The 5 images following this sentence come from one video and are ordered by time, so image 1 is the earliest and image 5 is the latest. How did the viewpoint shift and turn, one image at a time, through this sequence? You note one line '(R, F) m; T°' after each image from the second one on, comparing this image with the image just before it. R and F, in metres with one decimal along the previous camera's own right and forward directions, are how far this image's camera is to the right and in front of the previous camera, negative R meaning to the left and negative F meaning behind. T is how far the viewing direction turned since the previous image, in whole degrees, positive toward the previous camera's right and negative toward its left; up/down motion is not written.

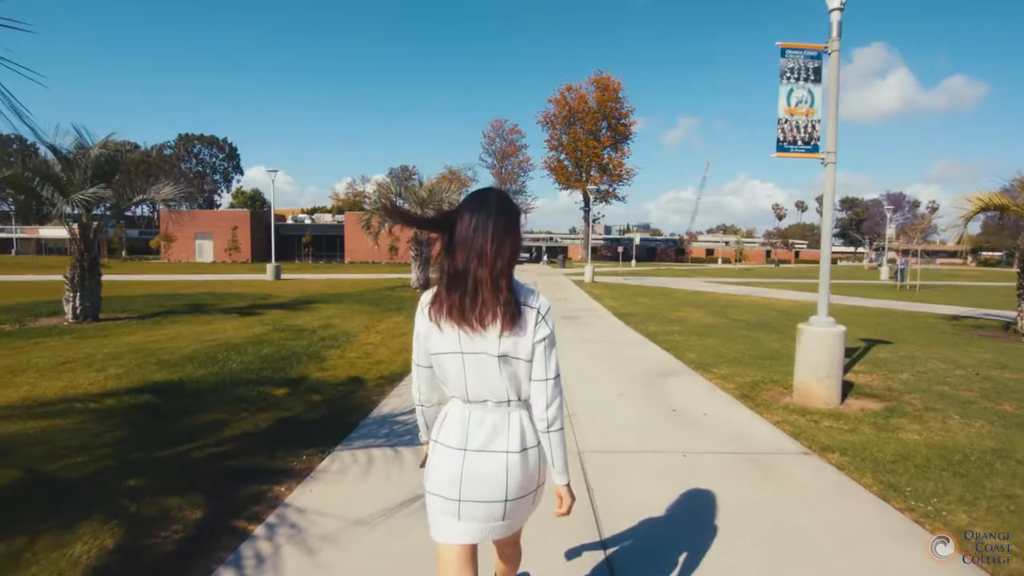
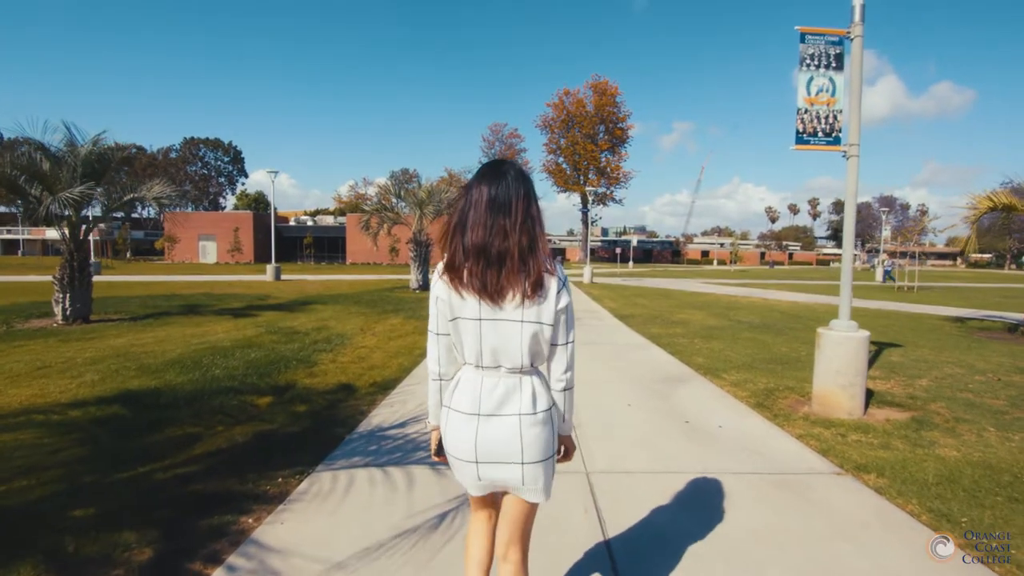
(0.0, +0.4) m; 0°
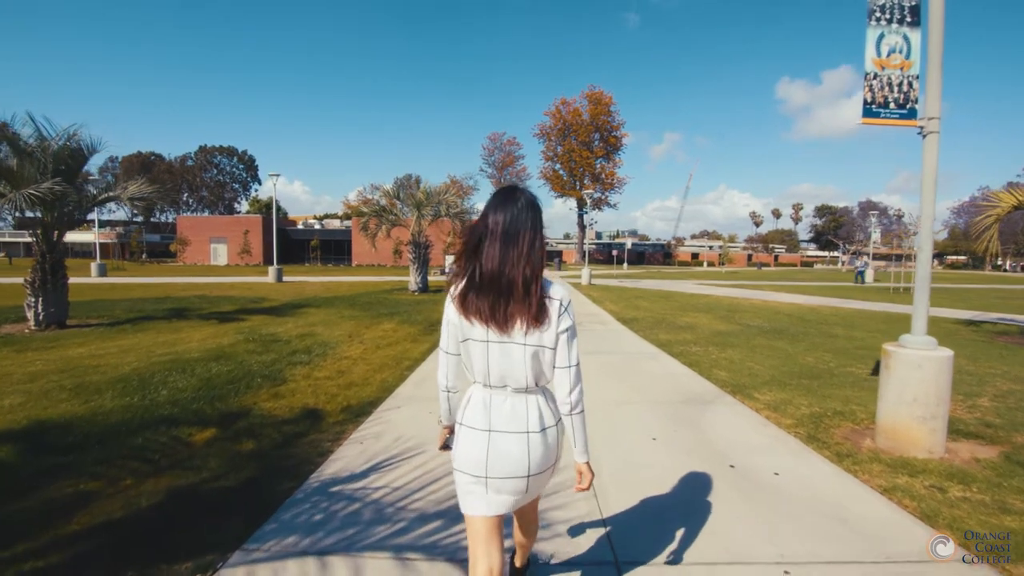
(0.0, +1.0) m; 0°
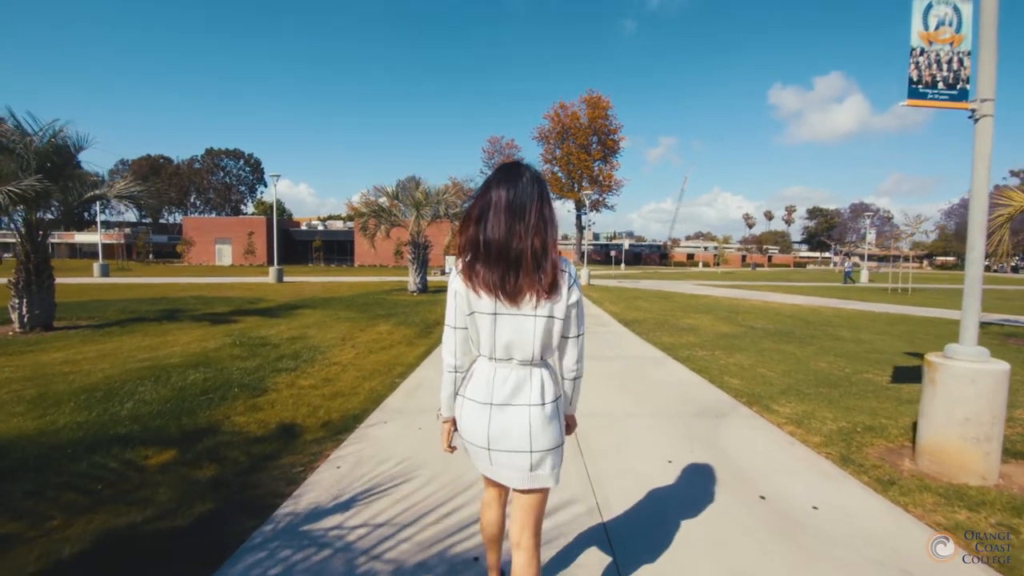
(0.0, +0.5) m; 0°
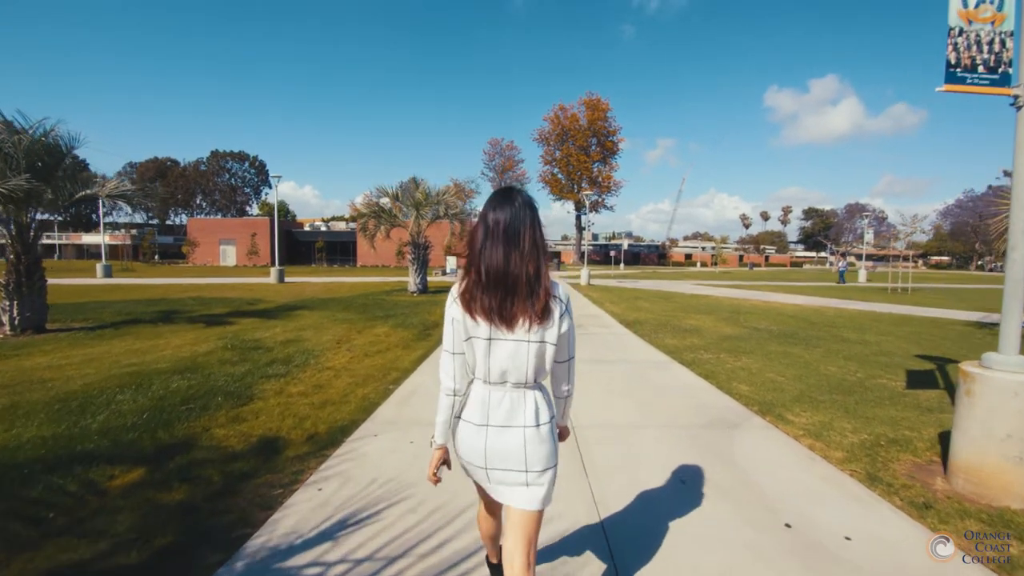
(0.0, +0.3) m; 0°
